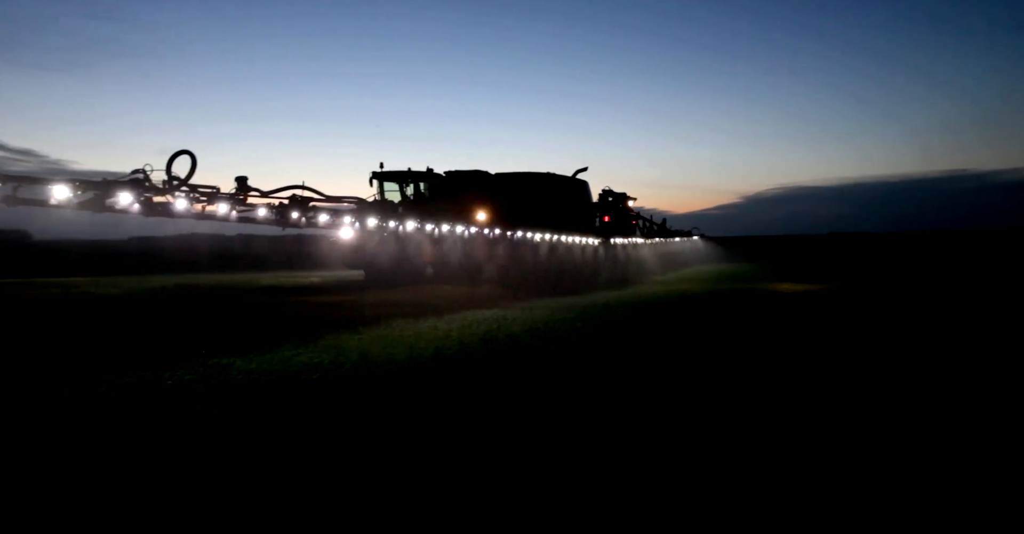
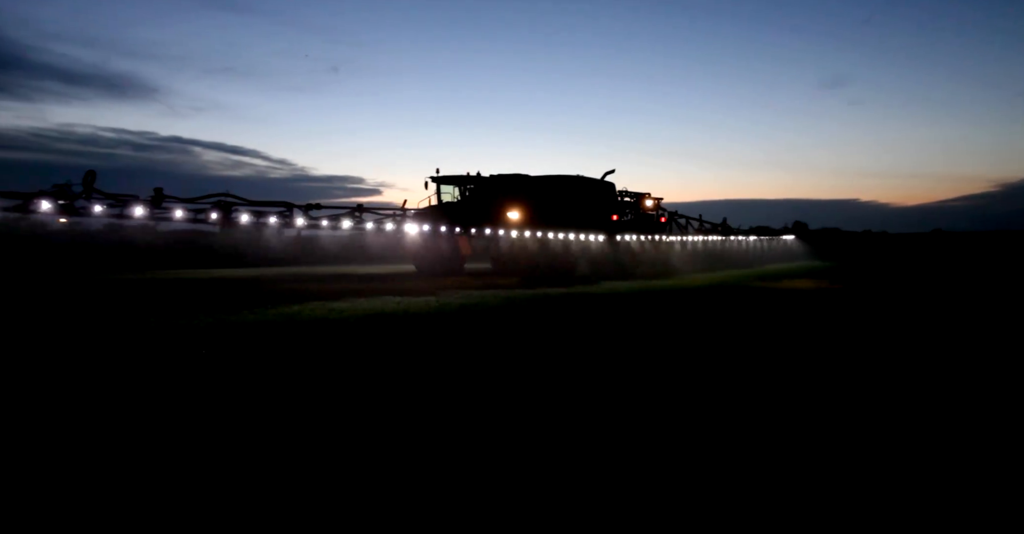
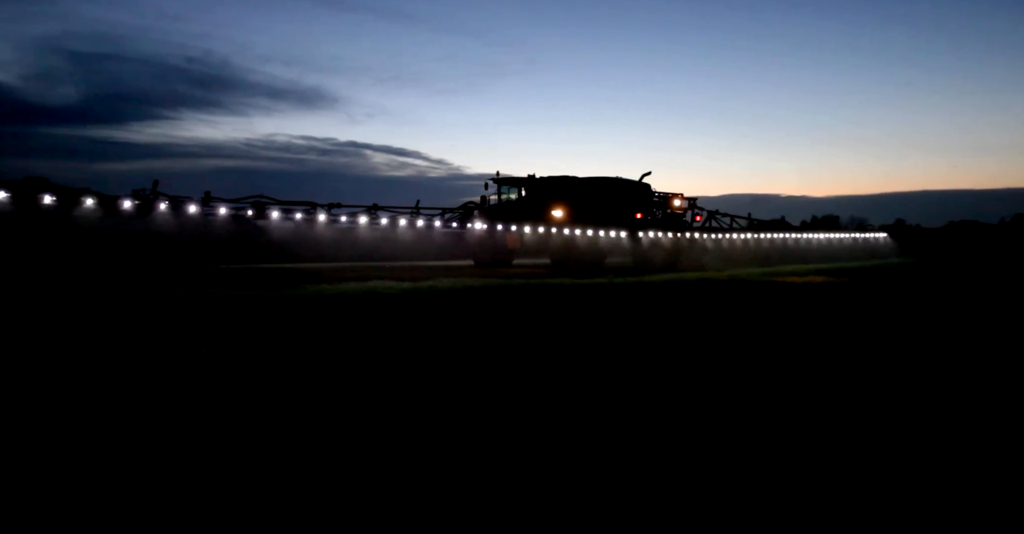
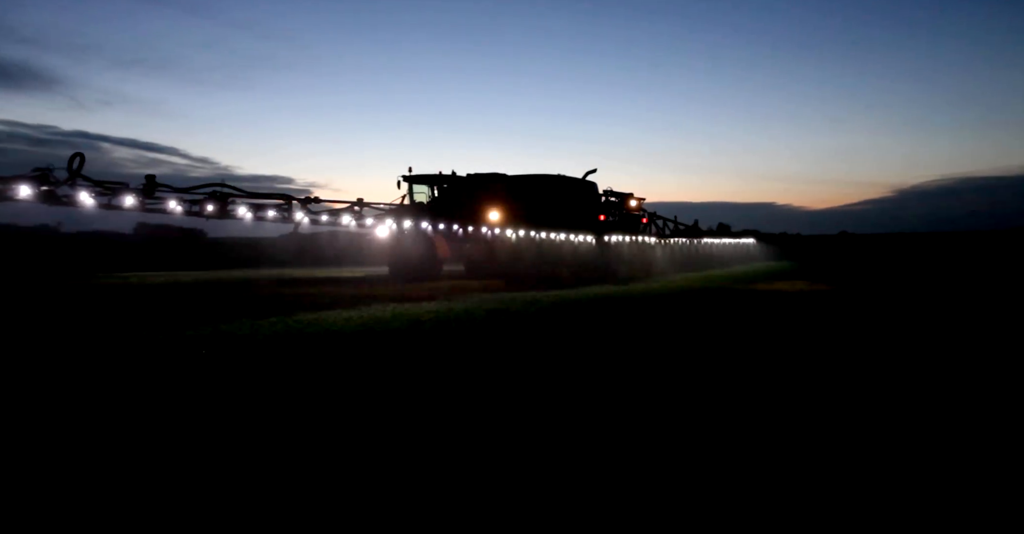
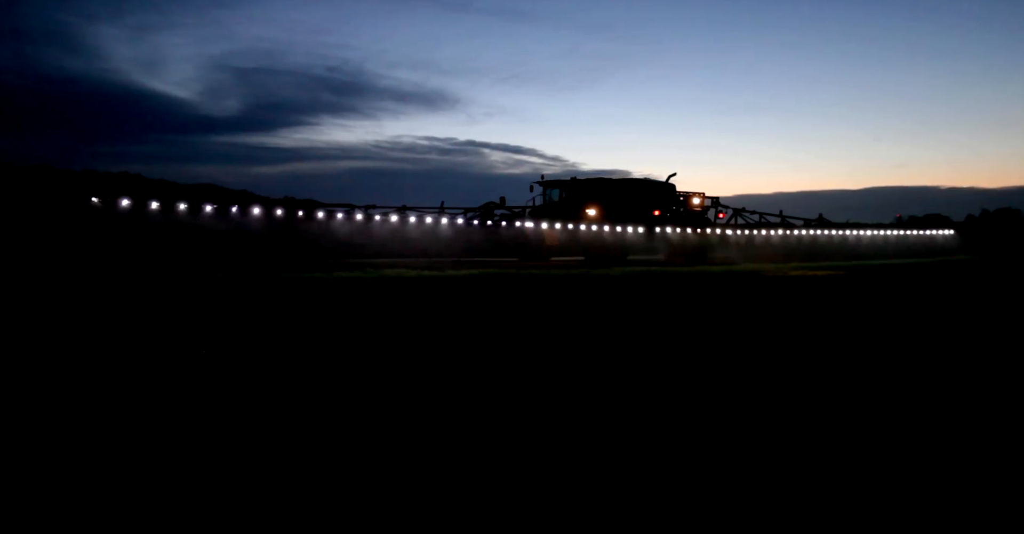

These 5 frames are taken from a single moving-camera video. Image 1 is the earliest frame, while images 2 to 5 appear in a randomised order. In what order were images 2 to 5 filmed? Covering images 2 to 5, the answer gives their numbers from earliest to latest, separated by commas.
4, 2, 3, 5
